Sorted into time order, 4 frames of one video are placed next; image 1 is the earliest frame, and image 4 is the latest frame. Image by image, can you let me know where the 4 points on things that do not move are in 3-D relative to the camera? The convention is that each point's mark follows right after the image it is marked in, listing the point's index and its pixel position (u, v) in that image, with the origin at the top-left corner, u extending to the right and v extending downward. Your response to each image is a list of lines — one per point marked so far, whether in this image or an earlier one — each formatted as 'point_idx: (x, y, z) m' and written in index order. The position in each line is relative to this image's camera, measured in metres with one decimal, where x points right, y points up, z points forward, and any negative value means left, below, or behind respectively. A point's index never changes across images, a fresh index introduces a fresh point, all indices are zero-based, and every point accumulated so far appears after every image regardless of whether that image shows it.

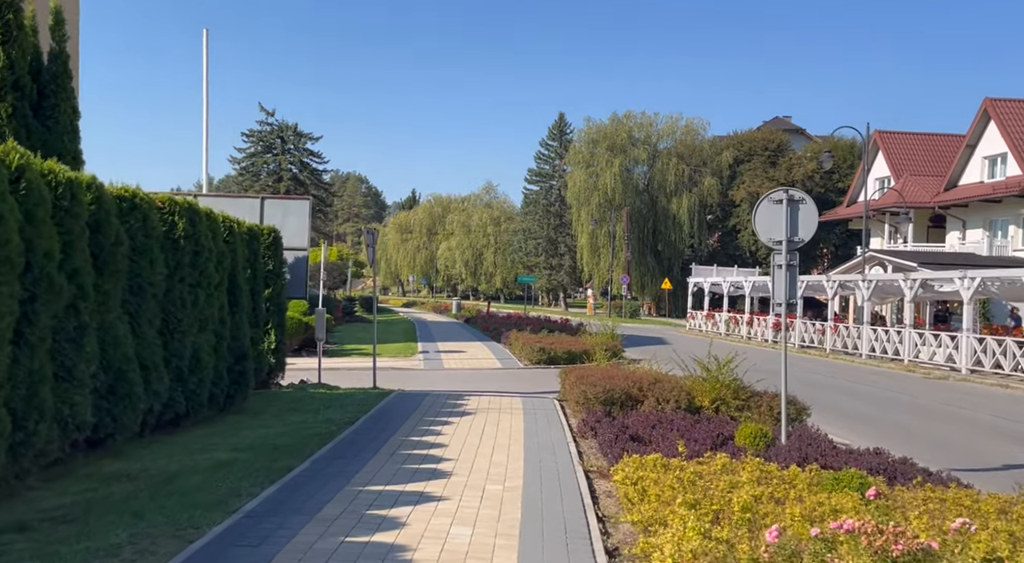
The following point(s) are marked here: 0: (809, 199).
0: (+3.4, +0.9, +10.7) m
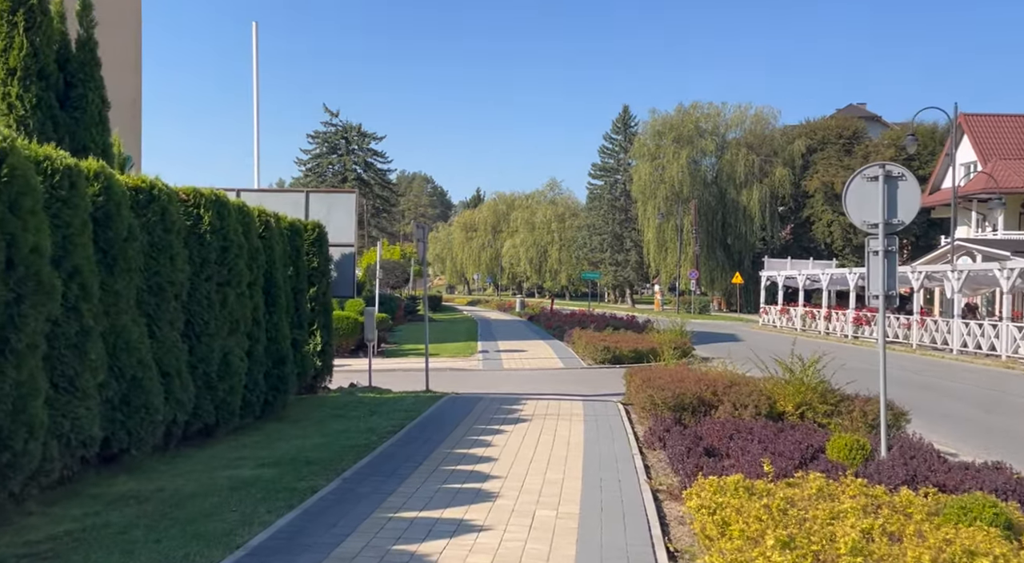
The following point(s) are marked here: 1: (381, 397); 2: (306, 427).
0: (+4.0, +1.1, +9.3) m
1: (-2.1, -1.8, +14.7) m
2: (-2.5, -1.8, +11.5) m
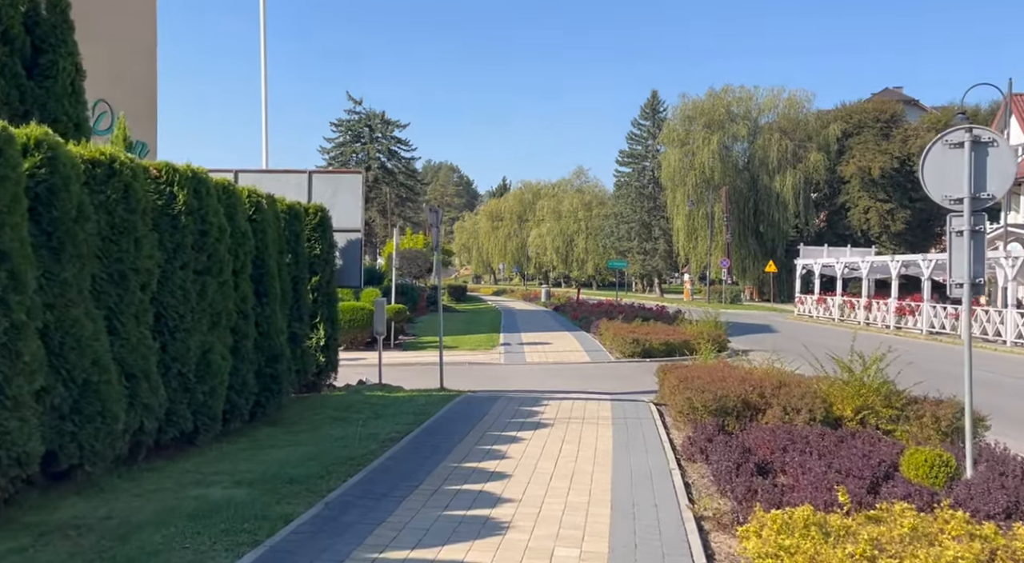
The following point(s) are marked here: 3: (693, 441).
0: (+4.1, +1.2, +7.8) m
1: (-1.8, -1.7, +13.4) m
2: (-2.3, -1.7, +10.2) m
3: (+1.7, -1.5, +8.9) m
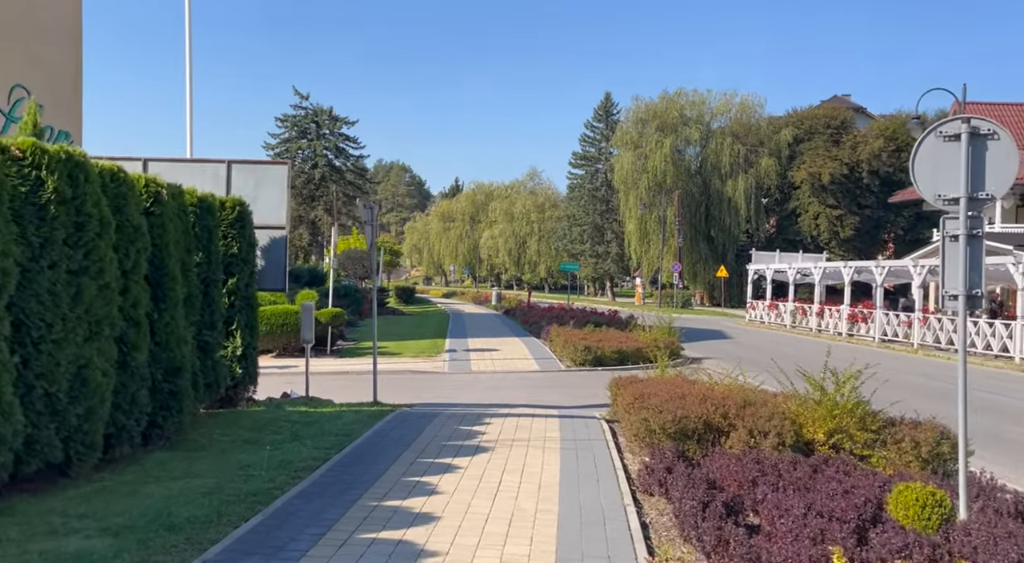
0: (+3.6, +1.1, +6.8) m
1: (-2.6, -1.7, +12.2) m
2: (-3.0, -1.7, +8.9) m
3: (+1.2, -1.6, +7.8) m
